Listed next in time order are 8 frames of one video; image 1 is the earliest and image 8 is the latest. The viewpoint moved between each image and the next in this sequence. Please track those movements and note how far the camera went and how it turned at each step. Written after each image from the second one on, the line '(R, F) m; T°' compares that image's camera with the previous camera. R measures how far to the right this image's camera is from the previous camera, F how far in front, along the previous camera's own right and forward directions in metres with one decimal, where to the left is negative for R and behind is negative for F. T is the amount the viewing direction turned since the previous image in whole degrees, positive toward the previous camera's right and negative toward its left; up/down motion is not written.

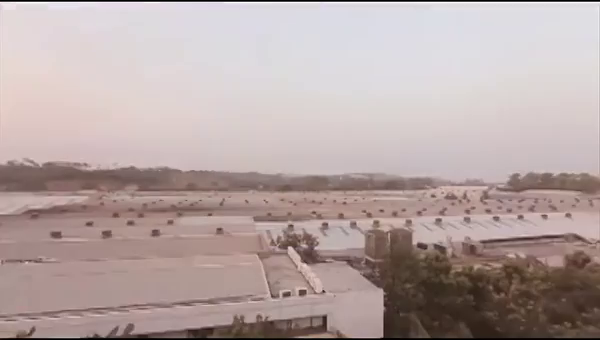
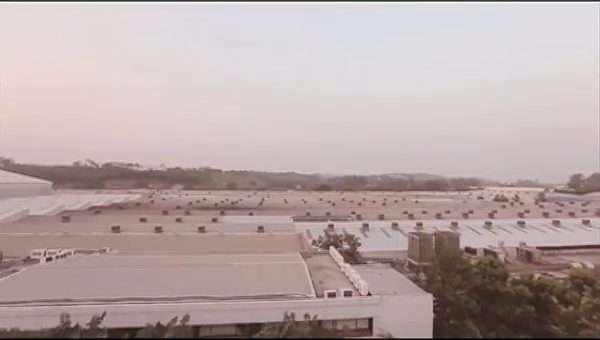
(-0.2, 0.0) m; -7°
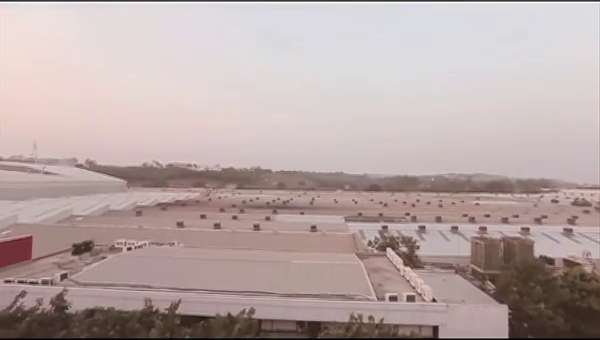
(-0.3, 0.0) m; -9°
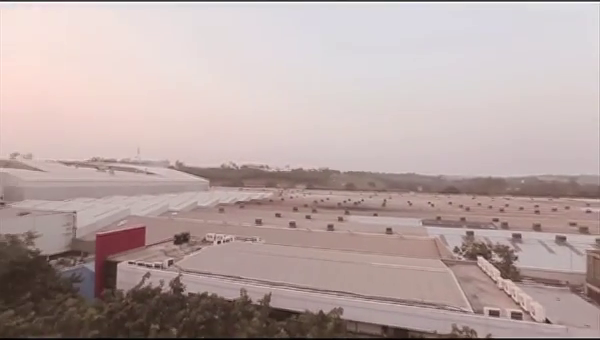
(-0.5, 0.0) m; -13°
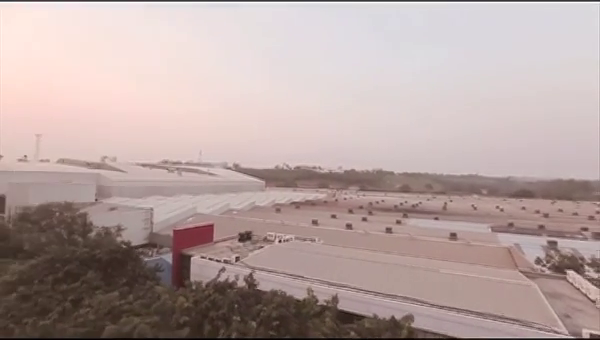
(-0.3, 0.0) m; -10°
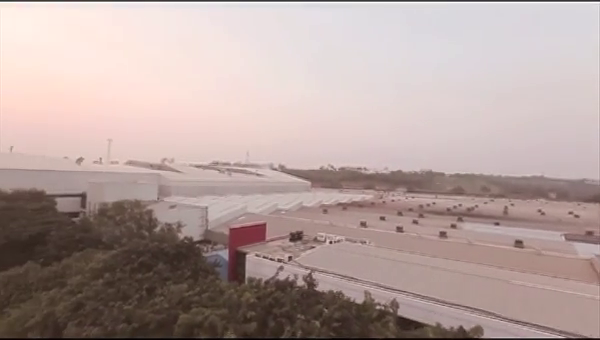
(-0.3, 0.0) m; -9°
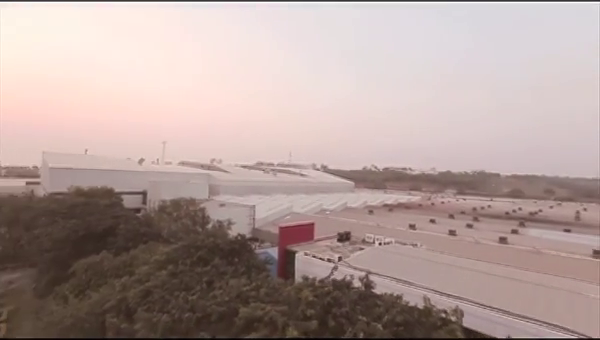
(-0.3, 0.0) m; -8°
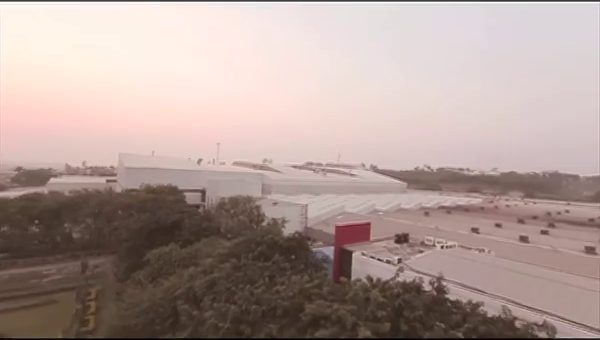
(-0.3, 0.0) m; -9°
